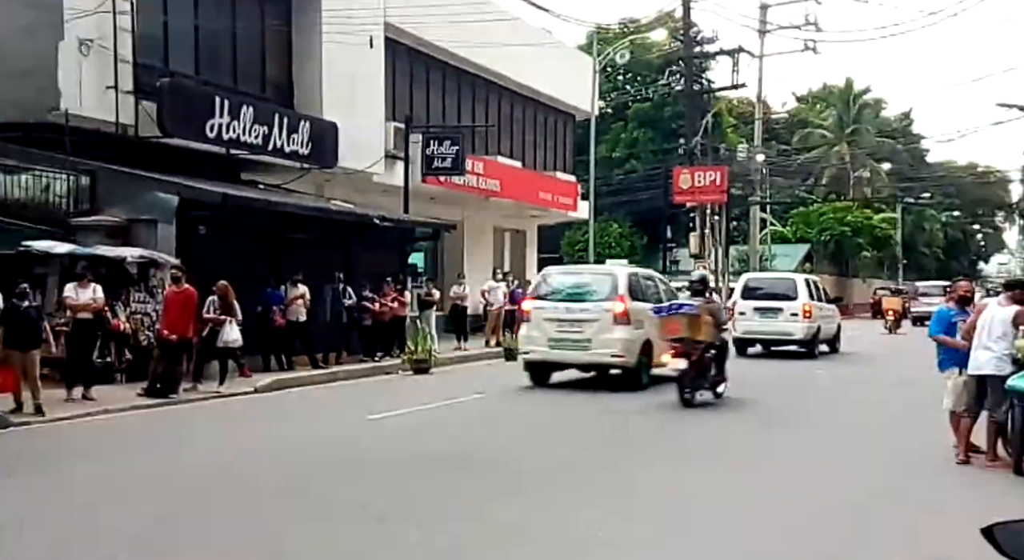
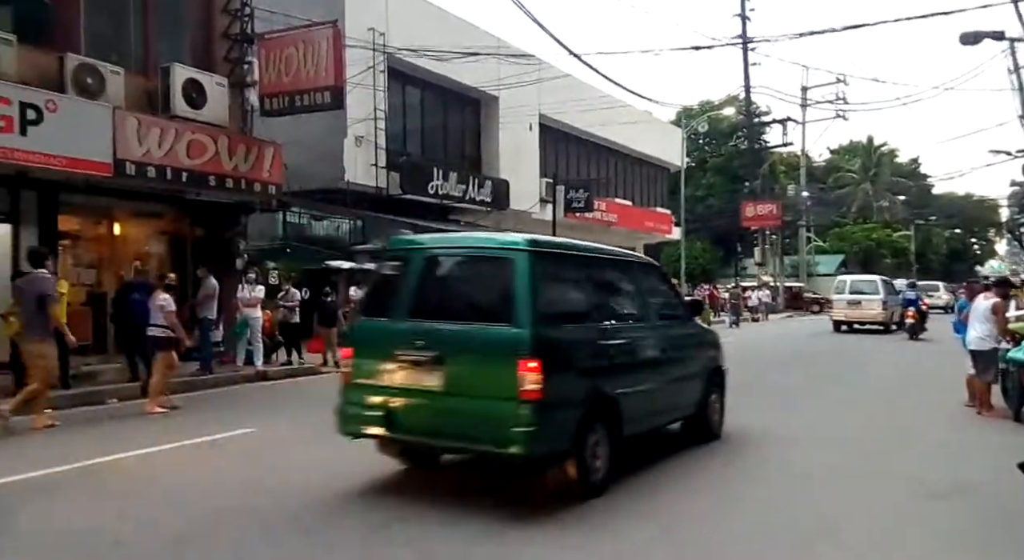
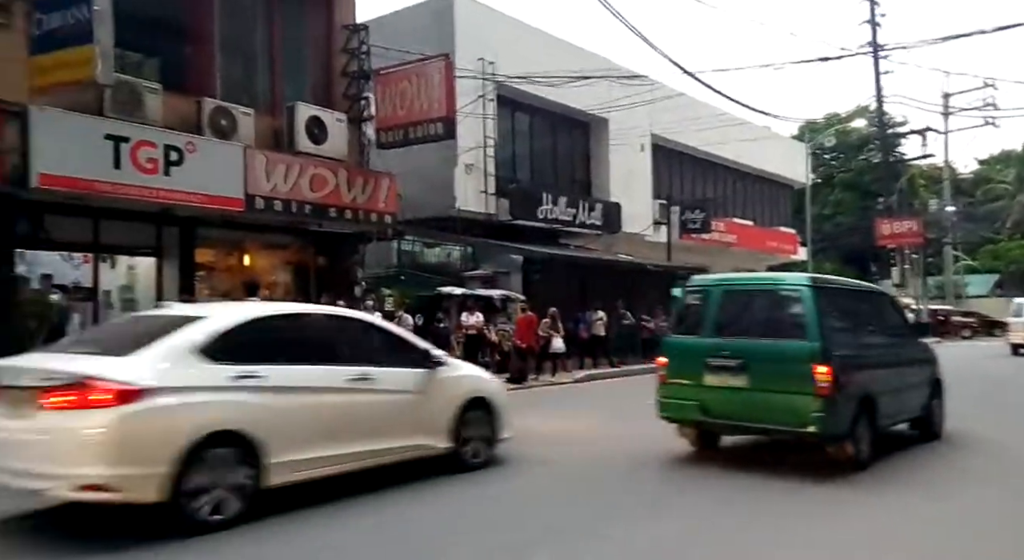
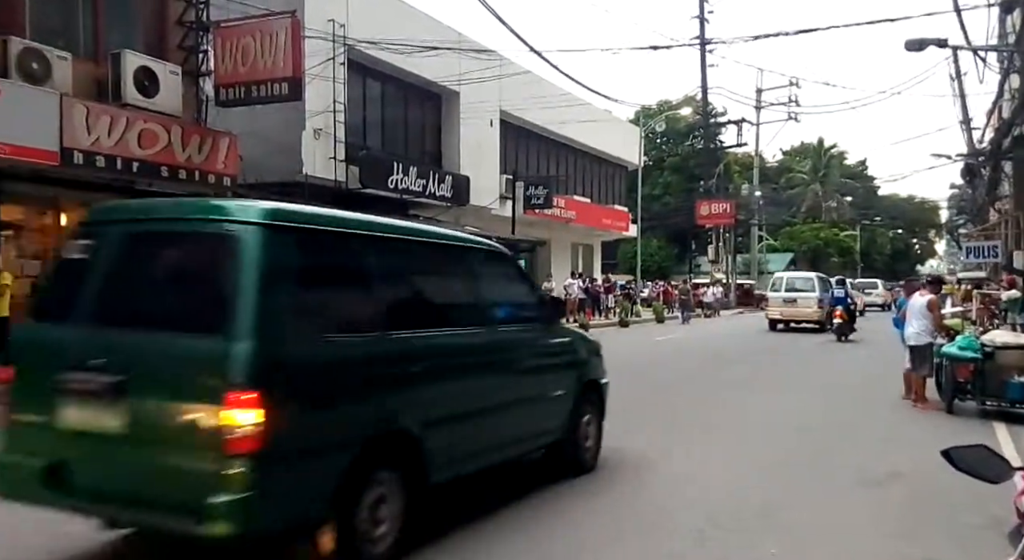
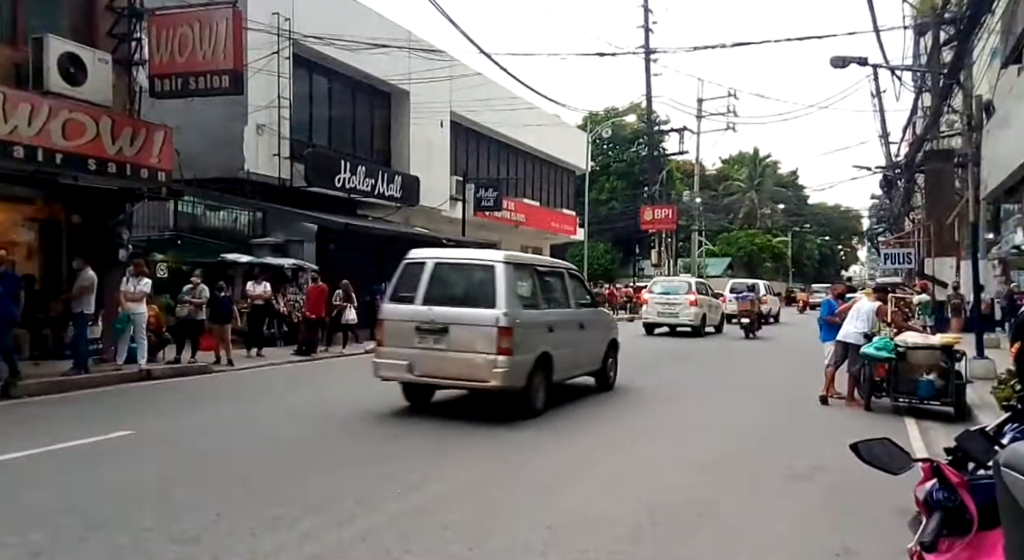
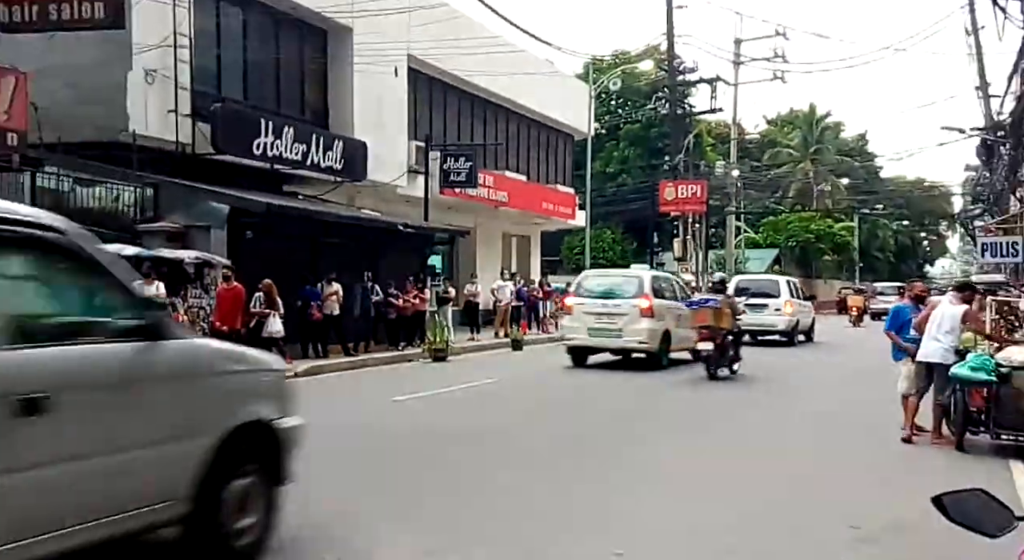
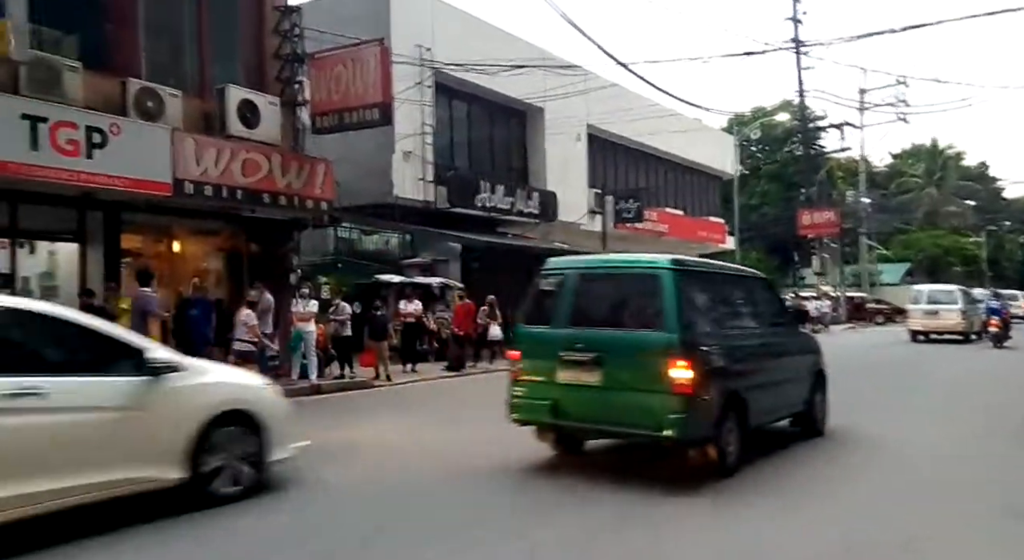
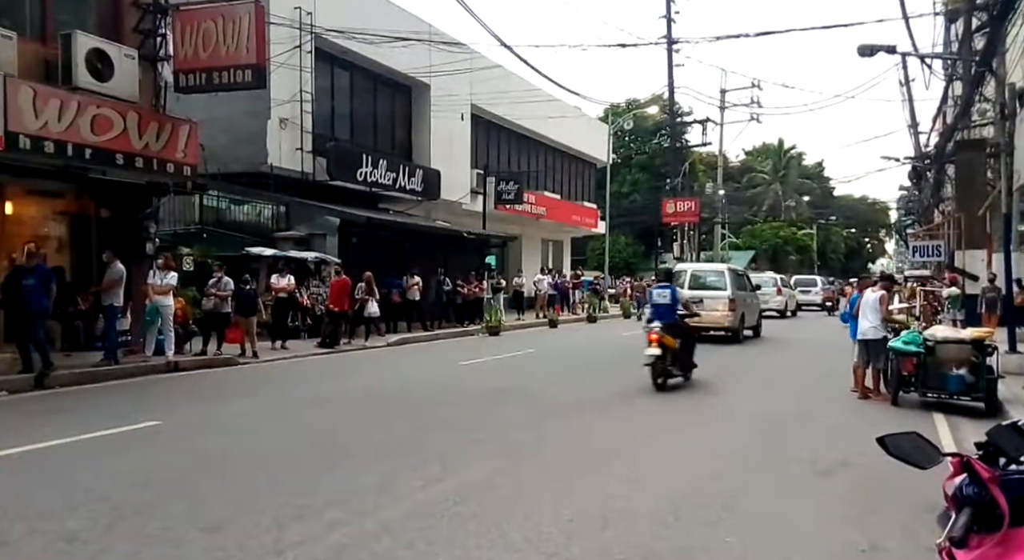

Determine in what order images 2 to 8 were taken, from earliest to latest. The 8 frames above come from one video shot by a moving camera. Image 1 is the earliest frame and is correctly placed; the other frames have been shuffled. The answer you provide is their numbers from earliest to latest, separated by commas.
6, 5, 8, 4, 2, 7, 3
